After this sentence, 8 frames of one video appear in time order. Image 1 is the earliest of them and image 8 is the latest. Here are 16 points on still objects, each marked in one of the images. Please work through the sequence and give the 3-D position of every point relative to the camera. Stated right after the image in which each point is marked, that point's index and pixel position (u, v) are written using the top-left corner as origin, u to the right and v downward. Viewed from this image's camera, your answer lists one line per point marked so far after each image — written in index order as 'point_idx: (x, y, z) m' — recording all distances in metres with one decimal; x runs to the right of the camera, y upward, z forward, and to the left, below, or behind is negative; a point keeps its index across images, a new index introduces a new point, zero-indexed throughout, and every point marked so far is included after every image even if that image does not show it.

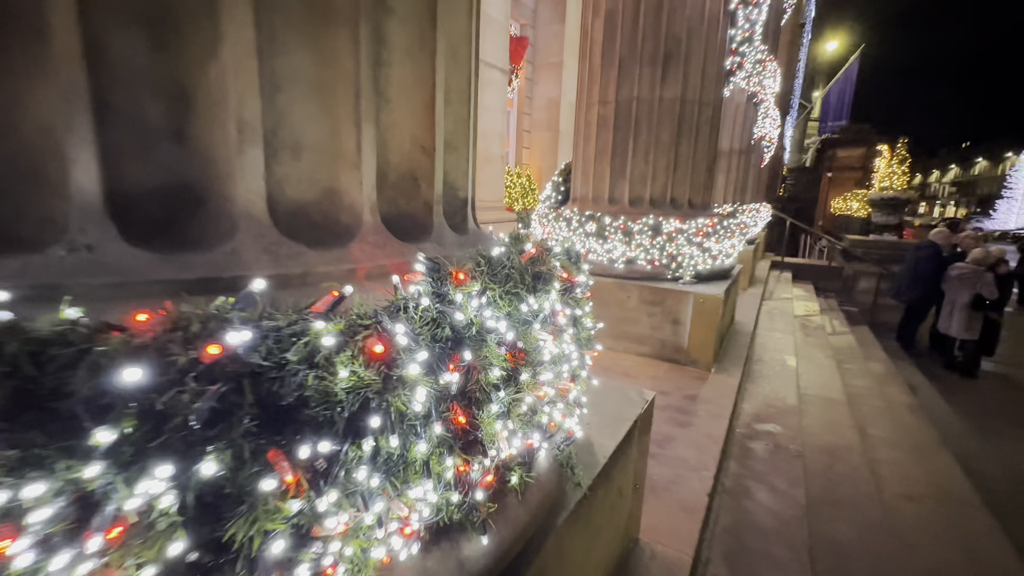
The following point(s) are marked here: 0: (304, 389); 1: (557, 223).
0: (-0.3, -0.1, +0.6) m
1: (+0.5, +0.8, +5.2) m
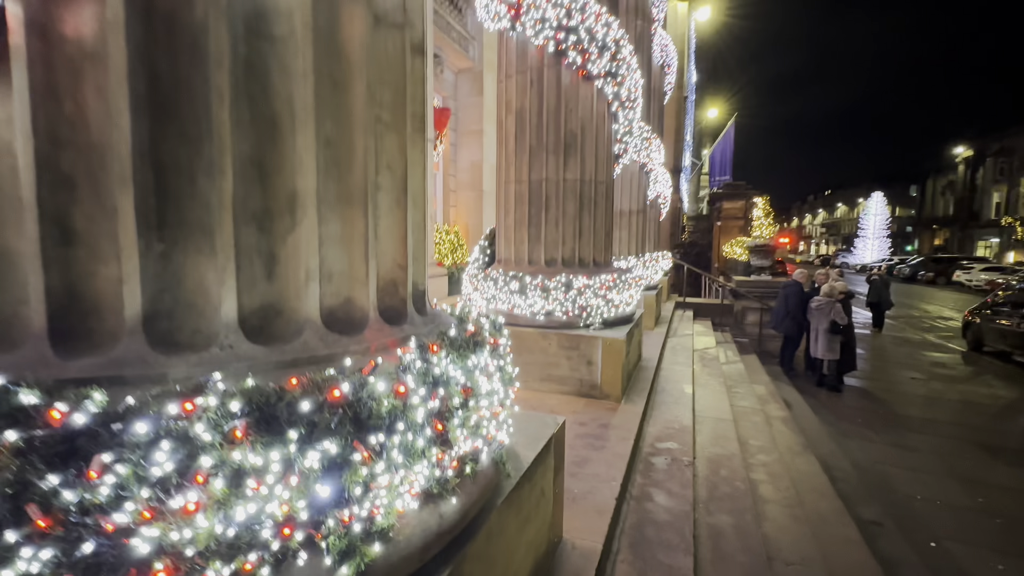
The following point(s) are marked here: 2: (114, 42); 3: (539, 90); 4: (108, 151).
0: (-0.4, -0.3, +1.3) m
1: (-0.4, +0.1, +6.0) m
2: (-1.1, +0.7, +1.2) m
3: (+0.3, +2.5, +5.7) m
4: (-1.1, +0.4, +1.2) m
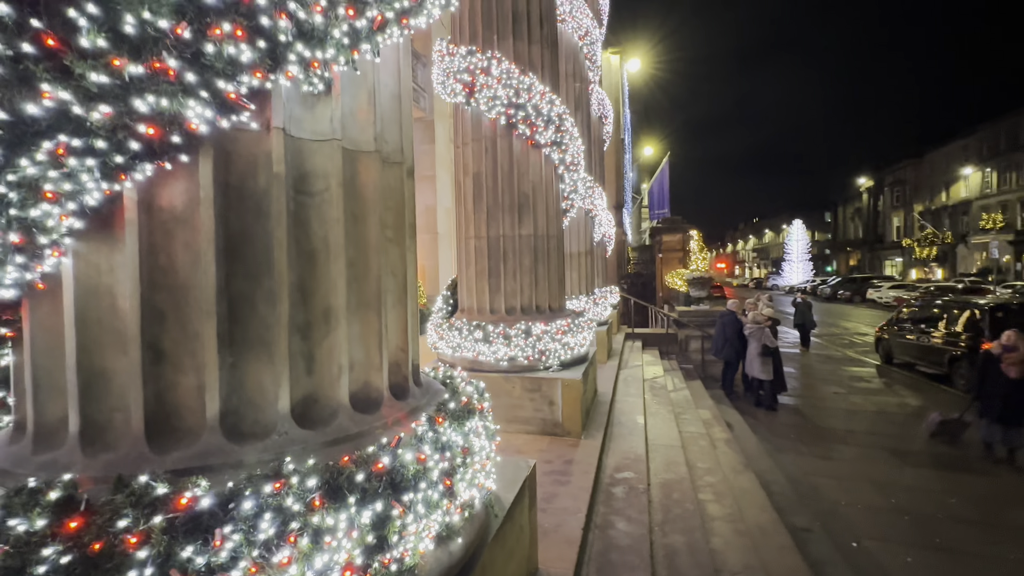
0: (-0.4, -0.7, +1.7) m
1: (-0.9, -0.6, +6.4) m
2: (-1.1, +0.3, +1.6) m
3: (-0.3, +1.9, +6.3) m
4: (-1.1, 0.0, +1.6) m
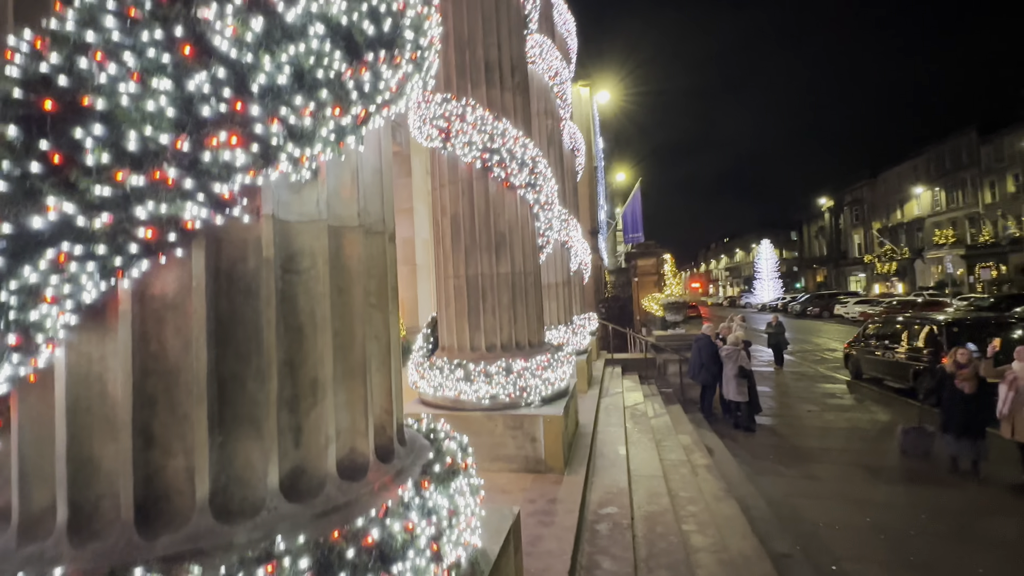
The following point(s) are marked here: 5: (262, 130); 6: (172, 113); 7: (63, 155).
0: (-0.5, -1.0, +1.7) m
1: (-1.1, -1.2, +6.4) m
2: (-1.2, 0.0, +1.7) m
3: (-0.6, +1.3, +6.5) m
4: (-1.2, -0.3, +1.7) m
5: (-0.9, +0.6, +1.6) m
6: (-1.1, +0.6, +1.4) m
7: (-1.3, +0.4, +1.3) m
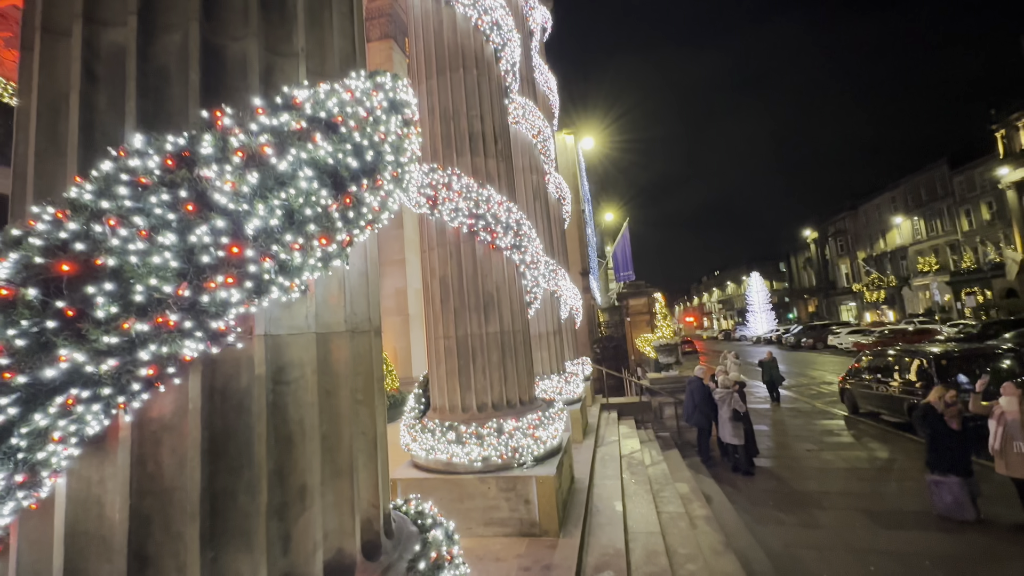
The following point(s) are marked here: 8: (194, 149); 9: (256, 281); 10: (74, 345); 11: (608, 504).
0: (-0.5, -1.5, +1.8) m
1: (-1.3, -2.1, +6.4) m
2: (-1.3, -0.5, +1.8) m
3: (-0.8, +0.4, +6.8) m
4: (-1.3, -0.8, +1.8) m
5: (-1.0, +0.1, +1.8) m
6: (-1.2, +0.1, +1.6) m
7: (-1.5, -0.1, +1.5) m
8: (-1.2, +0.5, +1.7) m
9: (-1.0, 0.0, +1.8) m
10: (-1.5, -0.2, +1.5) m
11: (+1.5, -3.4, +7.0) m
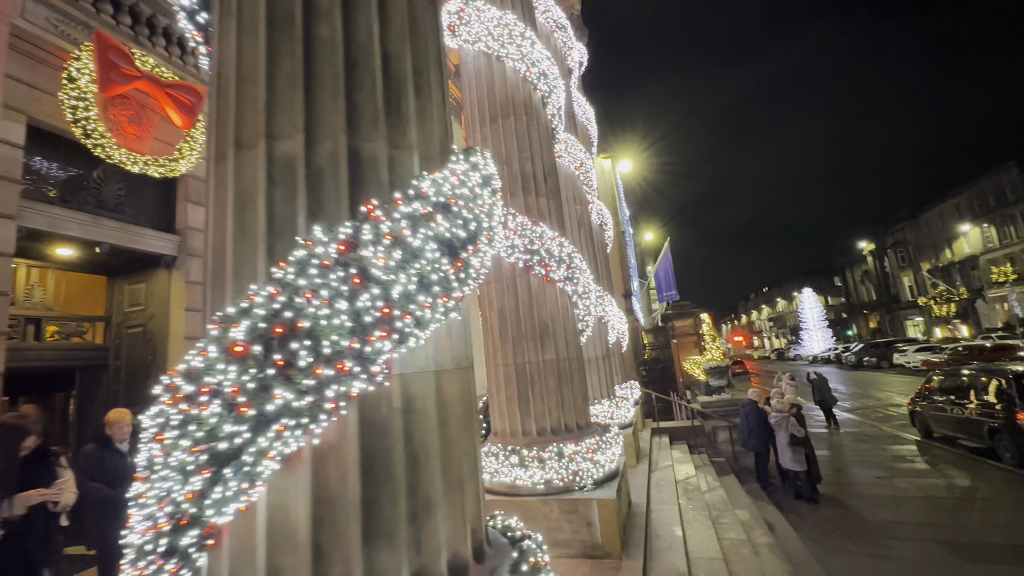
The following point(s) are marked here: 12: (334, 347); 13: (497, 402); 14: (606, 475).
0: (-0.1, -1.7, +2.2) m
1: (-0.4, -2.6, +6.9) m
2: (-0.8, -0.8, +2.3) m
3: (0.0, -0.1, +7.3) m
4: (-0.9, -1.1, +2.3) m
5: (-0.6, -0.2, +2.3) m
6: (-0.8, -0.2, +2.2) m
7: (-1.0, -0.3, +2.1) m
8: (-0.8, +0.3, +2.3) m
9: (-0.6, -0.2, +2.3) m
10: (-1.0, -0.4, +2.0) m
11: (+2.5, -3.8, +7.1) m
12: (-0.8, -0.3, +2.1) m
13: (-0.2, -1.8, +7.1) m
14: (+1.4, -2.8, +6.7) m
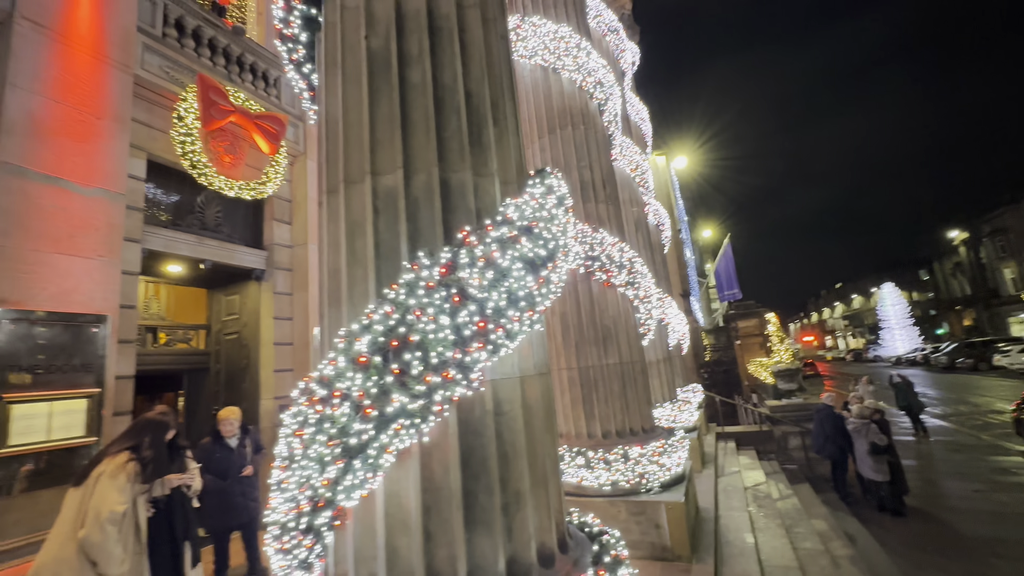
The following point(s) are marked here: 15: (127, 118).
0: (+0.4, -1.8, +2.4) m
1: (+0.7, -2.7, +7.1) m
2: (-0.4, -0.9, +2.6) m
3: (+1.1, -0.2, +7.4) m
4: (-0.4, -1.2, +2.6) m
5: (-0.1, -0.3, +2.6) m
6: (-0.3, -0.3, +2.5) m
7: (-0.6, -0.4, +2.4) m
8: (-0.3, +0.2, +2.6) m
9: (-0.1, -0.3, +2.6) m
10: (-0.6, -0.5, +2.4) m
11: (+3.5, -3.9, +7.0) m
12: (-0.4, -0.4, +2.4) m
13: (+0.8, -1.9, +7.4) m
14: (+2.4, -2.9, +6.7) m
15: (-5.0, +2.2, +5.8) m
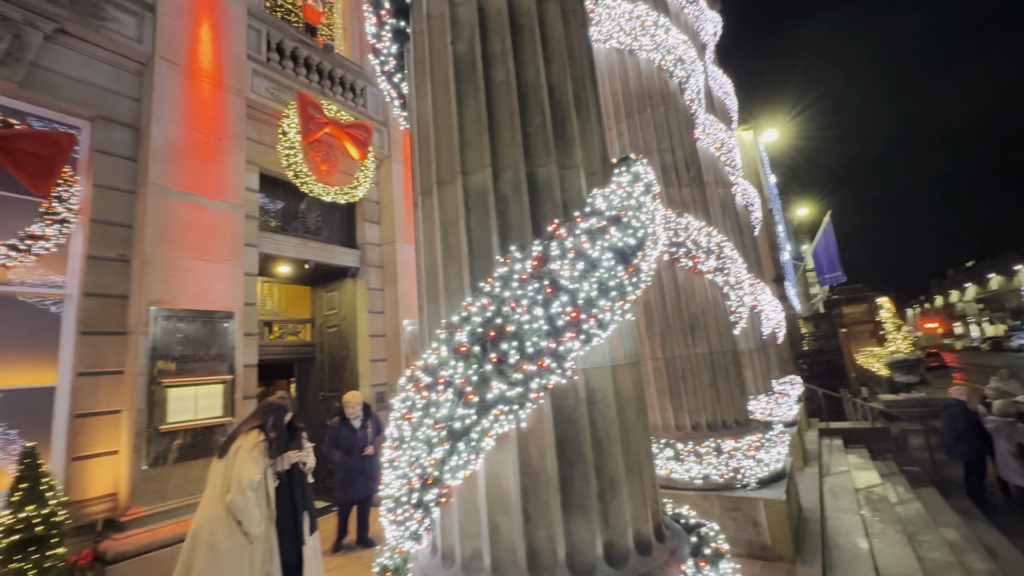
0: (+1.0, -1.7, +2.4) m
1: (+2.0, -2.5, +7.0) m
2: (+0.2, -0.8, +2.7) m
3: (+2.4, 0.0, +7.2) m
4: (+0.2, -1.1, +2.7) m
5: (+0.4, -0.2, +2.6) m
6: (+0.2, -0.2, +2.6) m
7: (-0.1, -0.4, +2.5) m
8: (+0.2, +0.2, +2.7) m
9: (+0.4, -0.3, +2.6) m
10: (-0.1, -0.5, +2.5) m
11: (+4.9, -3.6, +6.5) m
12: (+0.1, -0.3, +2.5) m
13: (+2.2, -1.7, +7.2) m
14: (+3.7, -2.6, +6.3) m
15: (-4.0, +2.2, +6.6) m
